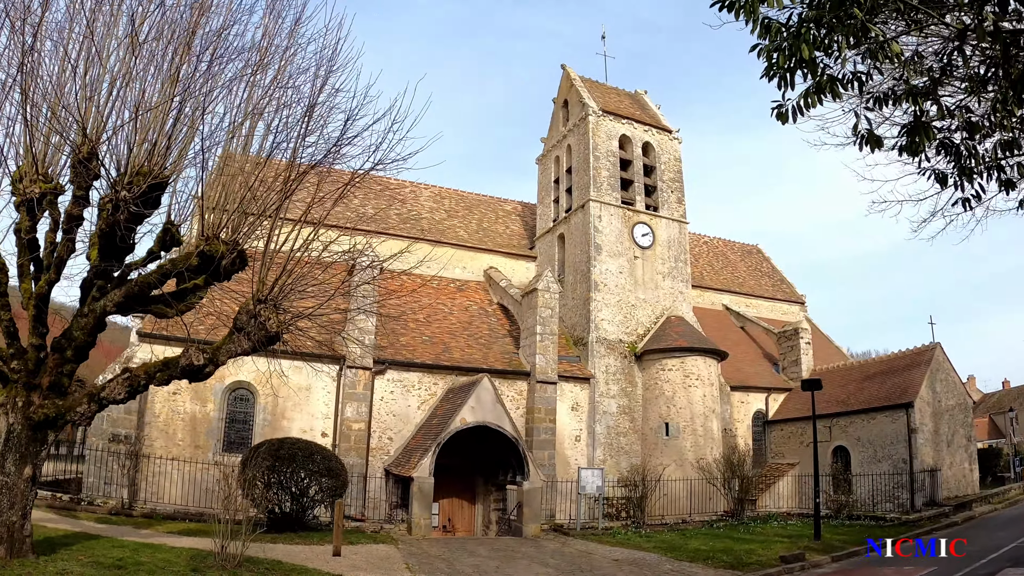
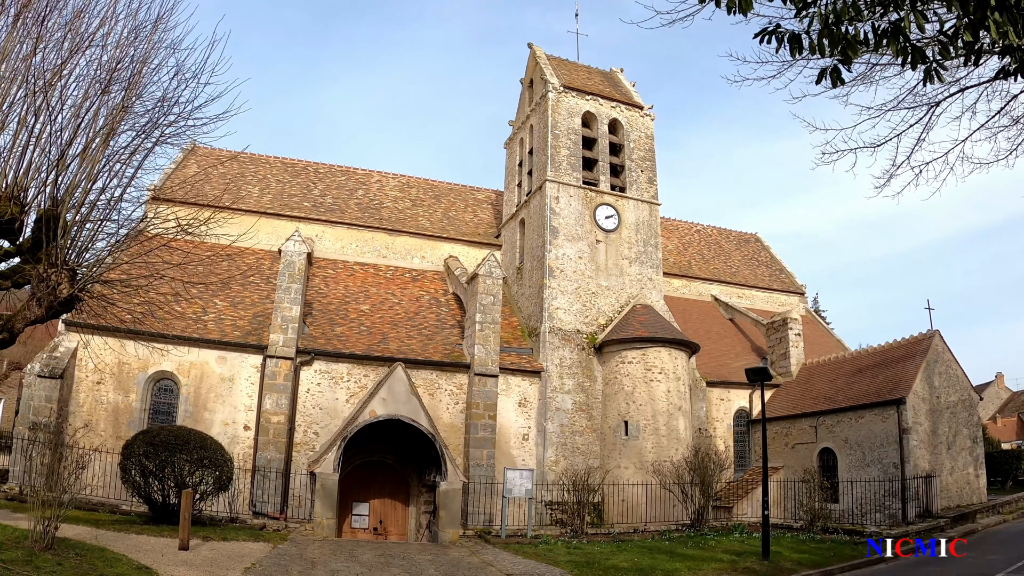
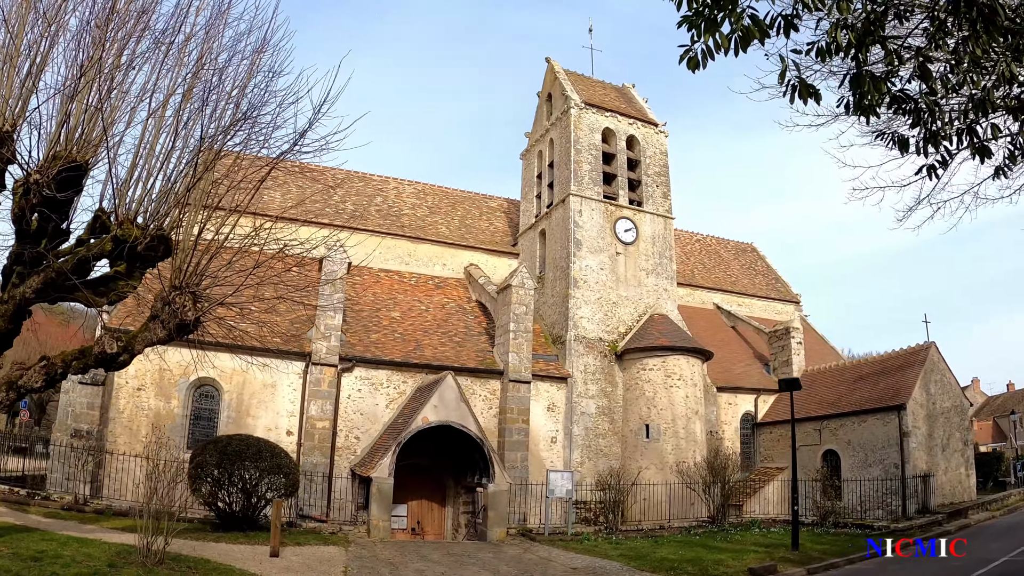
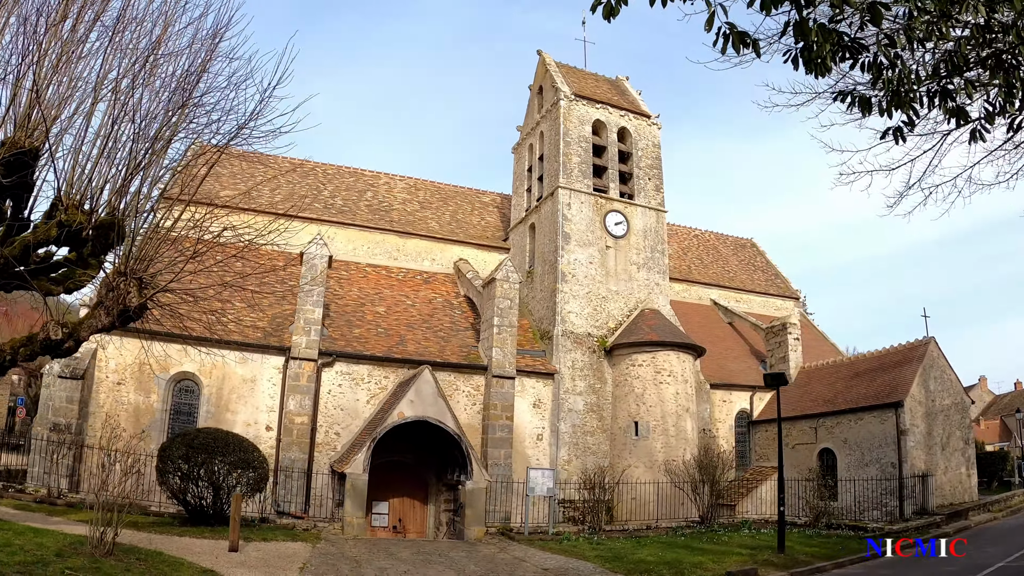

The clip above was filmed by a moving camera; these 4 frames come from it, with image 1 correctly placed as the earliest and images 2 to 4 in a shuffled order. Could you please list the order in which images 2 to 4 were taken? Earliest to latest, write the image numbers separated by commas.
3, 4, 2
